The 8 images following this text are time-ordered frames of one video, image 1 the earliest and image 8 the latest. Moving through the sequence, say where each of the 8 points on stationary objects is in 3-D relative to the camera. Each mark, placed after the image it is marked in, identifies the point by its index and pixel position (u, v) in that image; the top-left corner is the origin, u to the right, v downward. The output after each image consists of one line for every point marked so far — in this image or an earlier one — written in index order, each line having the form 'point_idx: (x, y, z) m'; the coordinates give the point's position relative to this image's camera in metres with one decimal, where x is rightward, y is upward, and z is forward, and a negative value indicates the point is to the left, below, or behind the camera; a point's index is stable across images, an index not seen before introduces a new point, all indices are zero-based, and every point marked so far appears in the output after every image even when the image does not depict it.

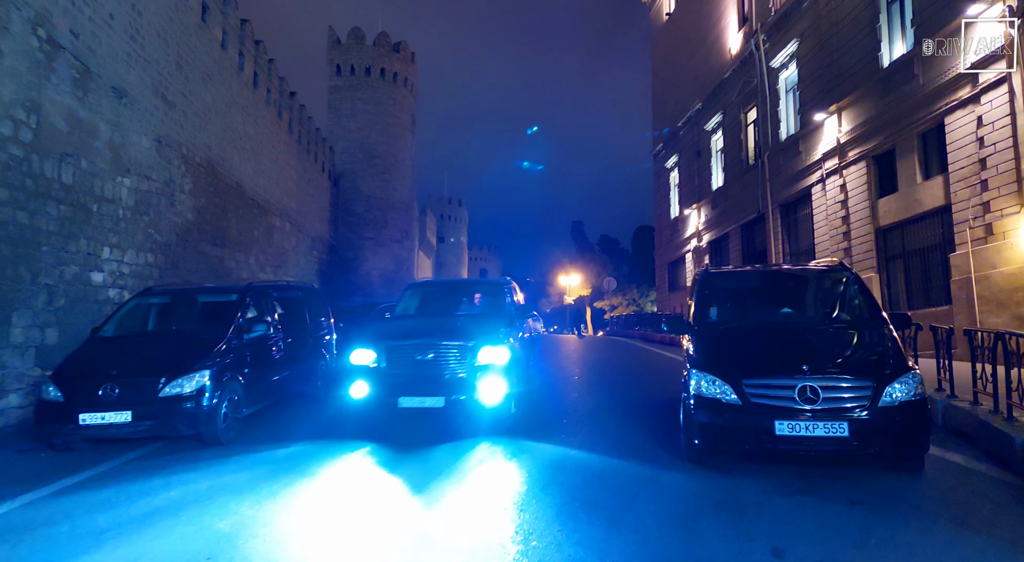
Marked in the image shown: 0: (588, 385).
0: (+1.2, -1.7, +10.1) m
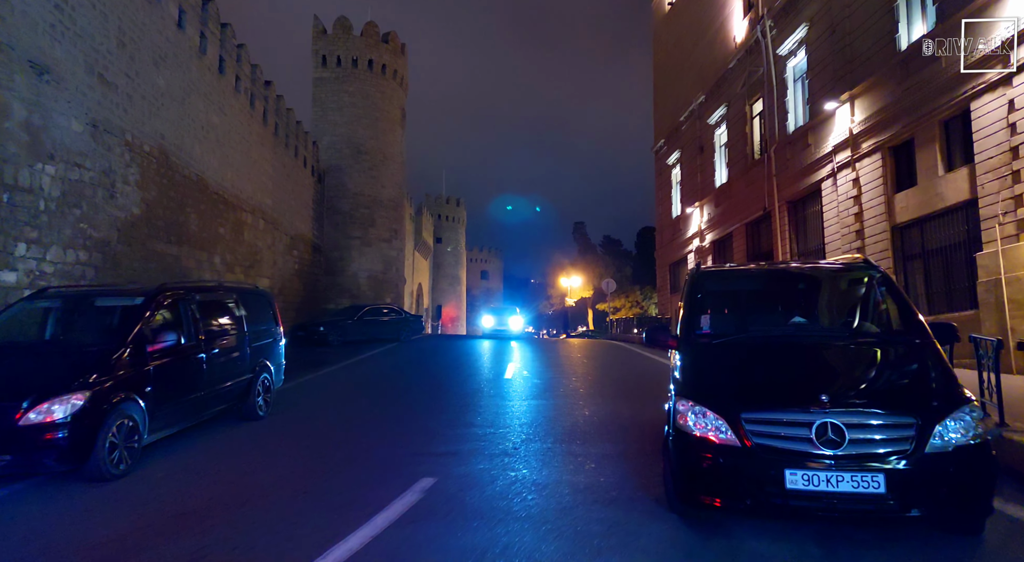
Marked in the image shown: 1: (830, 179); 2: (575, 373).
0: (+0.7, -1.7, +8.8) m
1: (+8.9, +2.8, +17.8) m
2: (+1.3, -1.8, +12.4) m
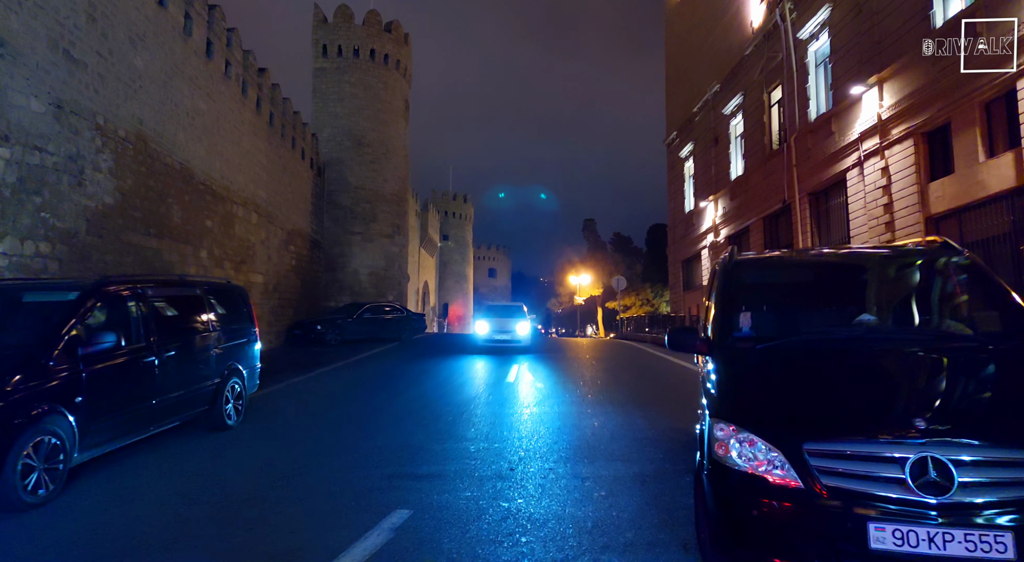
0: (+0.7, -1.6, +7.9) m
1: (+9.0, +2.9, +16.7) m
2: (+1.3, -1.7, +11.4) m
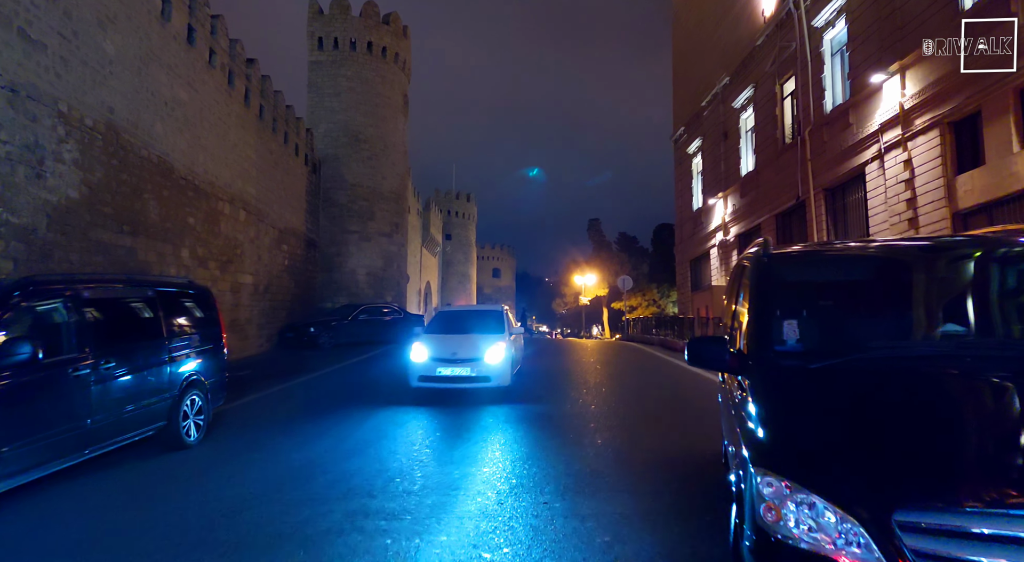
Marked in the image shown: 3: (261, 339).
0: (+0.7, -1.6, +7.0) m
1: (+9.0, +2.9, +15.8) m
2: (+1.3, -1.7, +10.5) m
3: (-7.1, -1.6, +18.0) m
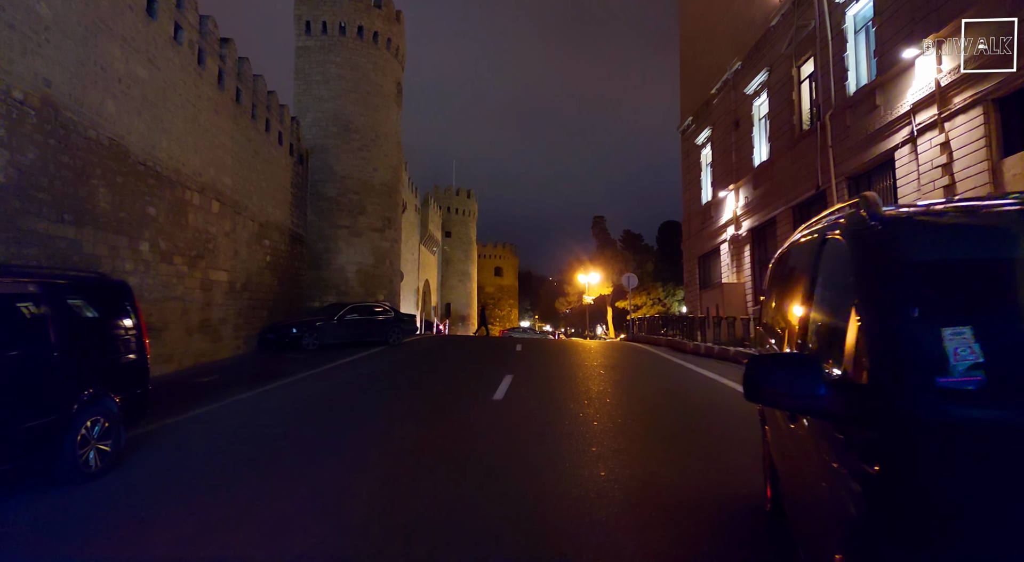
0: (+0.5, -1.6, +5.7) m
1: (+8.9, +3.0, +14.4) m
2: (+1.1, -1.7, +9.2) m
3: (-7.1, -1.5, +16.7) m
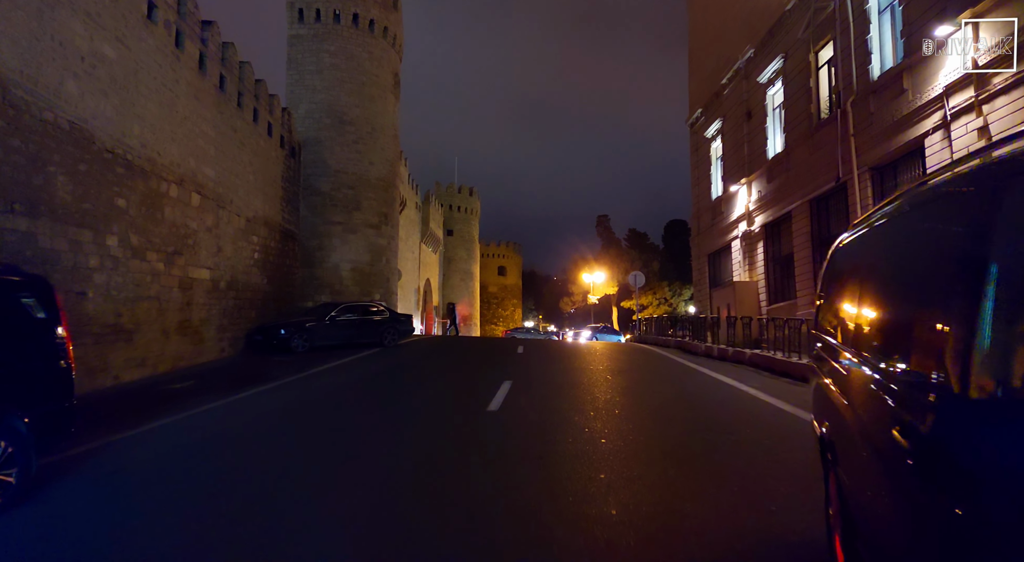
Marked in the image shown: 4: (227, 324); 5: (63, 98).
0: (+0.5, -1.5, +4.6) m
1: (+8.9, +3.1, +13.3) m
2: (+1.1, -1.6, +8.2) m
3: (-7.1, -1.5, +15.7) m
4: (-7.1, -1.1, +16.0) m
5: (-7.1, +2.9, +10.0) m
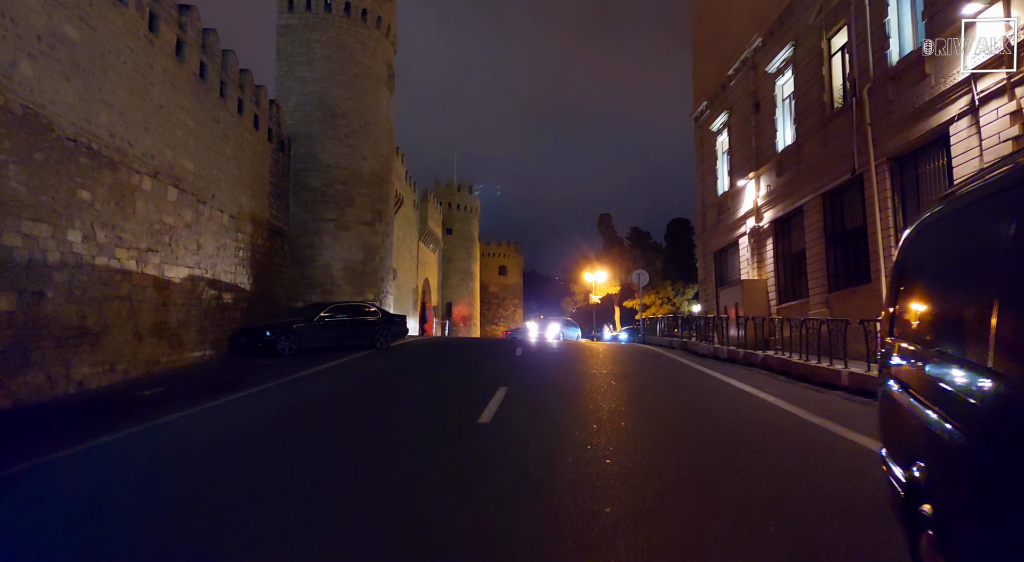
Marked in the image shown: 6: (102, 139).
0: (+0.4, -1.5, +3.8) m
1: (+8.8, +3.1, +12.4) m
2: (+1.0, -1.6, +7.3) m
3: (-7.2, -1.5, +14.9) m
4: (-7.2, -1.1, +15.1) m
5: (-7.1, +2.9, +9.2) m
6: (-7.2, +2.5, +11.1) m
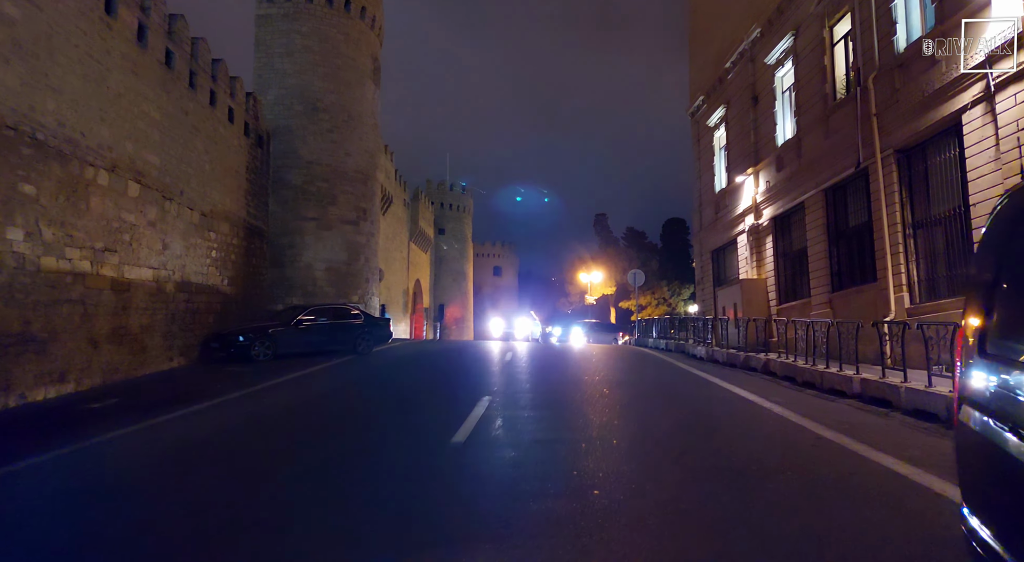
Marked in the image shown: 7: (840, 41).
0: (+0.2, -1.5, +2.9) m
1: (+8.5, +3.2, +11.6) m
2: (+0.8, -1.6, +6.5) m
3: (-7.4, -1.5, +14.0) m
4: (-7.4, -1.1, +14.2) m
5: (-7.4, +2.9, +8.3) m
6: (-7.4, +2.5, +10.2) m
7: (+8.5, +6.3, +16.6) m
